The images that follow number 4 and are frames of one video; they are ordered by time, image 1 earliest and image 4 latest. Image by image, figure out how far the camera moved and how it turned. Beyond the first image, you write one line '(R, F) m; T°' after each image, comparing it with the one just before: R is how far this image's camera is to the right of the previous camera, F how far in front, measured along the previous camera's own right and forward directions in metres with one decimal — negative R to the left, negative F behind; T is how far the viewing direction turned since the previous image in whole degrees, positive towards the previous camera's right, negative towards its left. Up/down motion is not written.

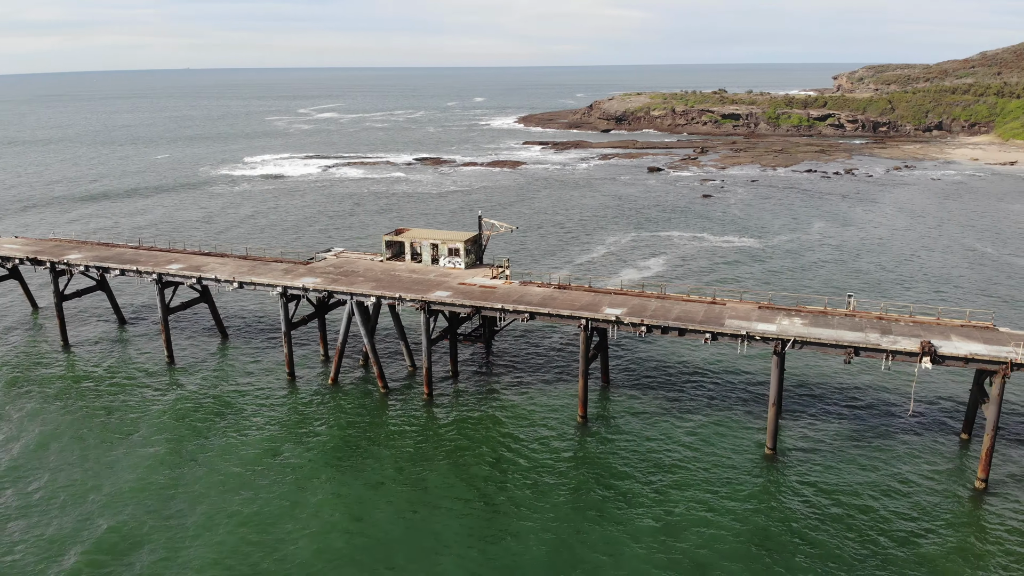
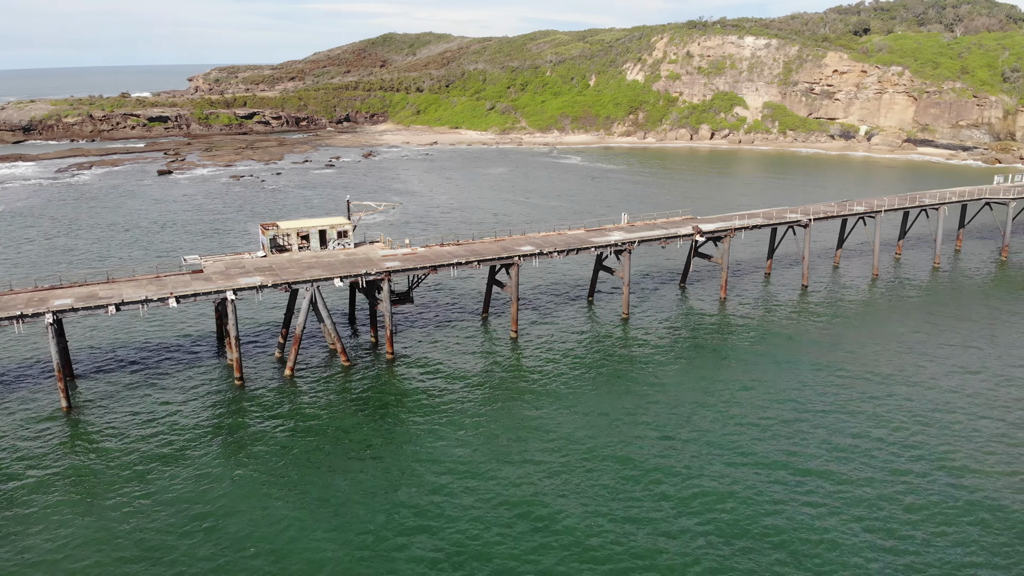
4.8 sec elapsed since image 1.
(-35.9, -2.5) m; +43°
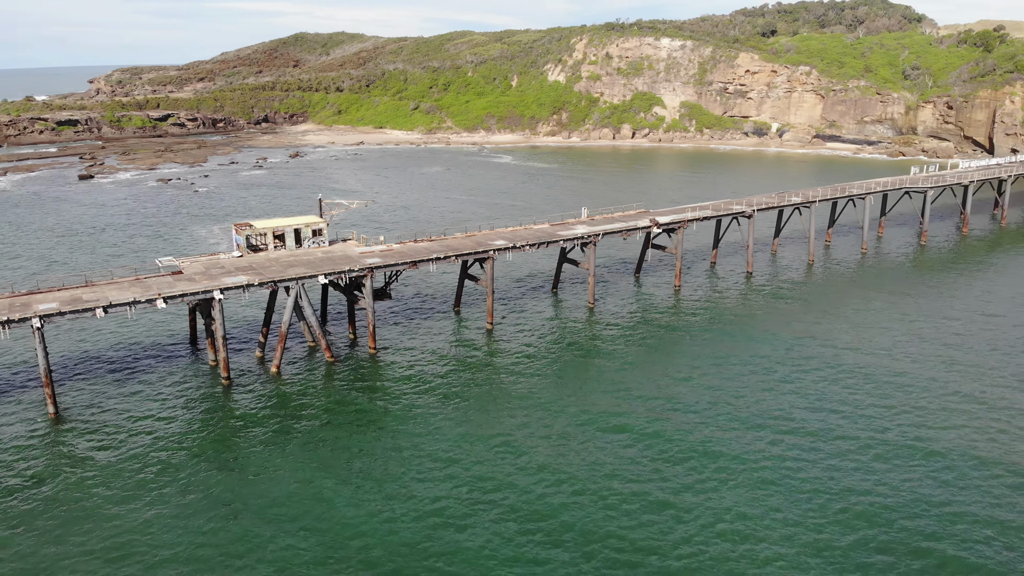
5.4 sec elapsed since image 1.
(-4.5, -2.6) m; +6°
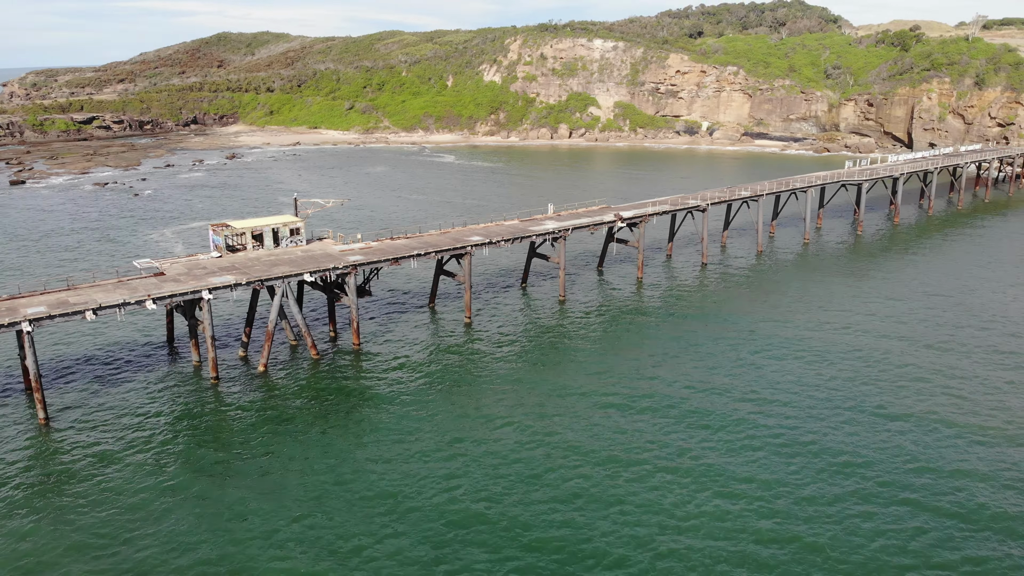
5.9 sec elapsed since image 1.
(-3.8, -2.4) m; +5°
